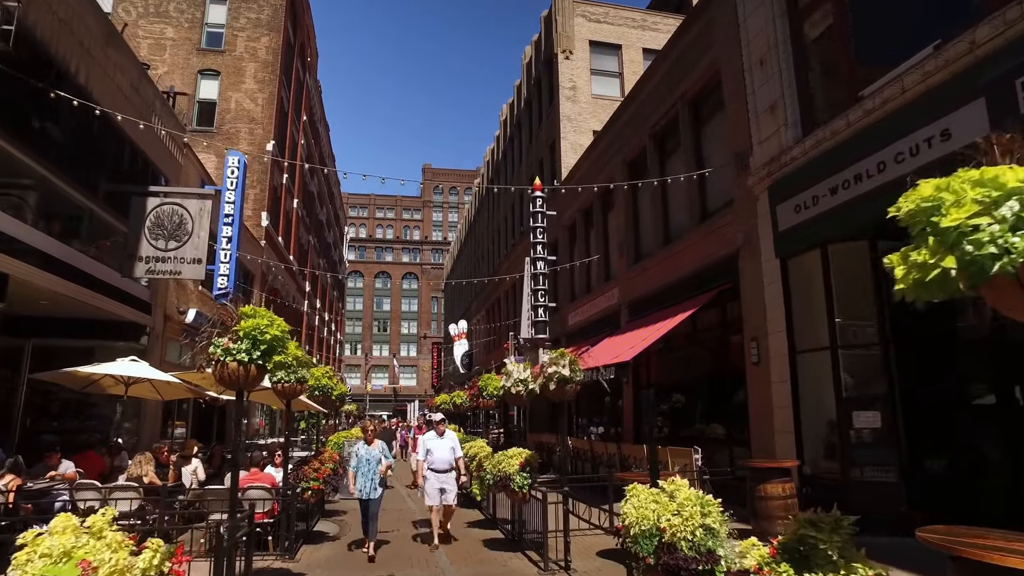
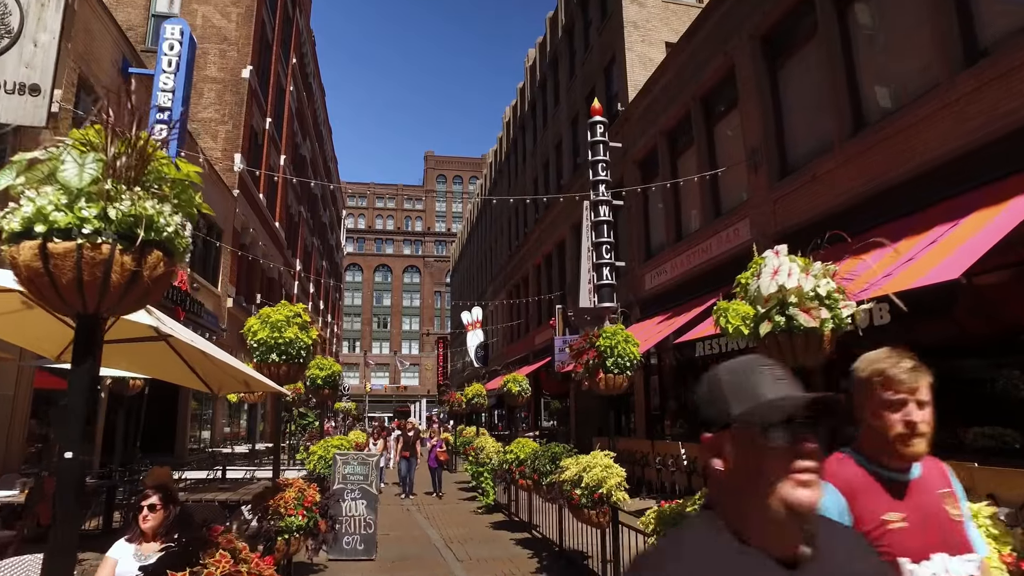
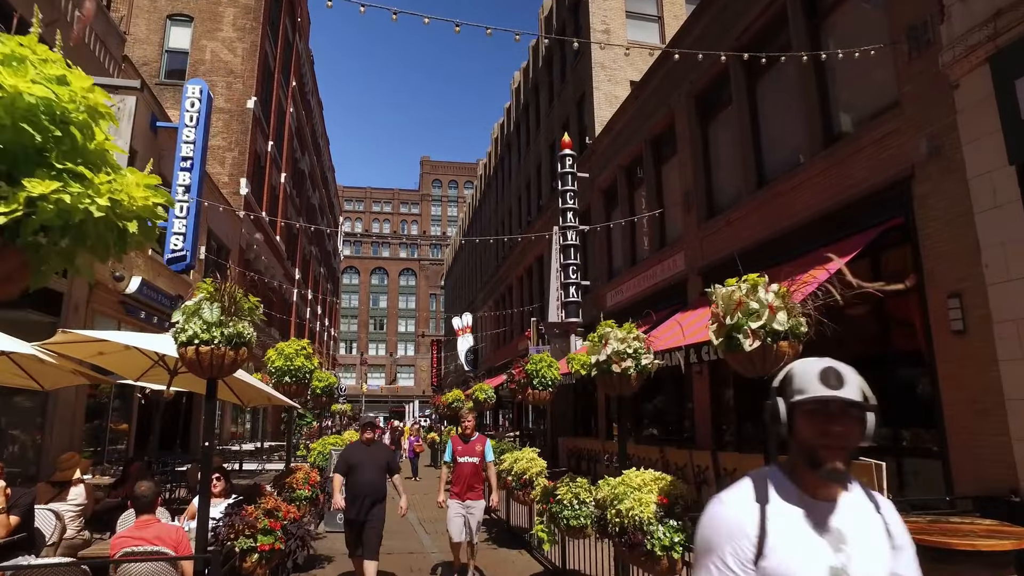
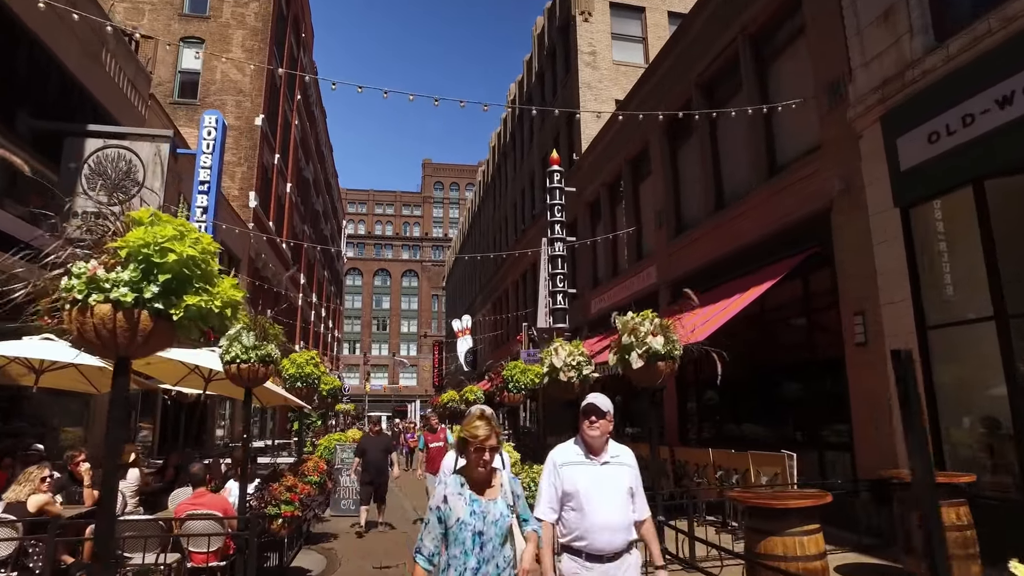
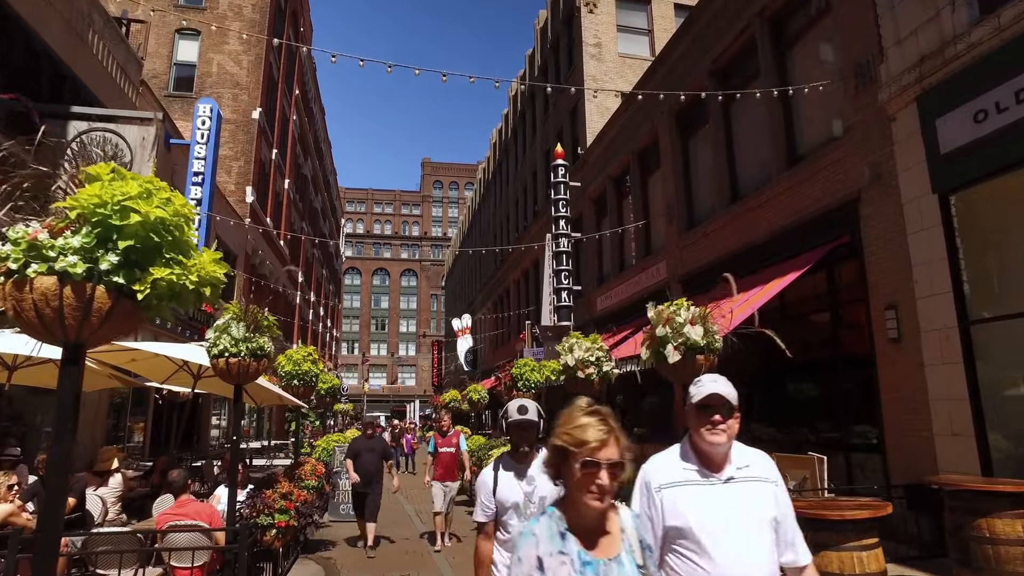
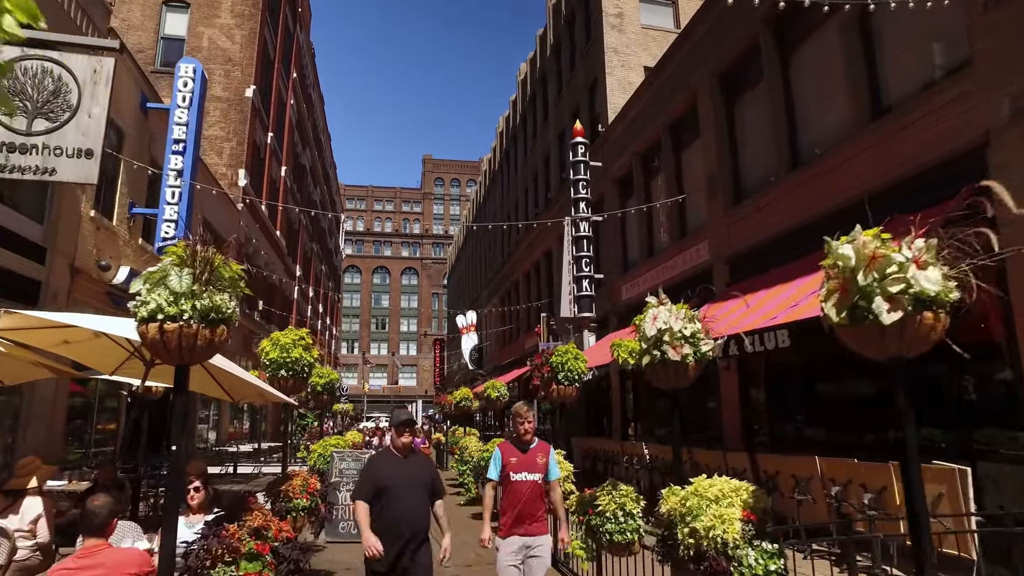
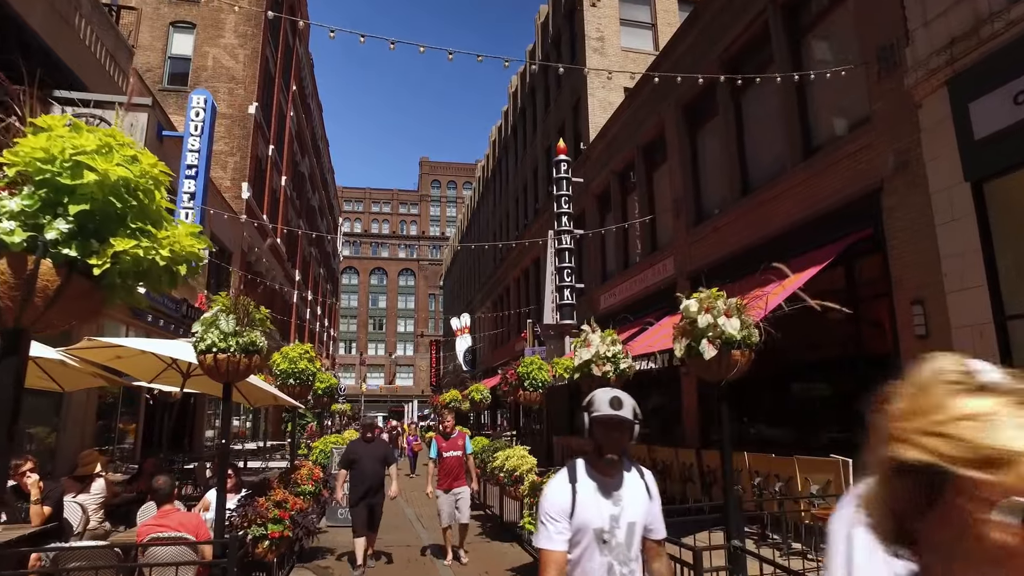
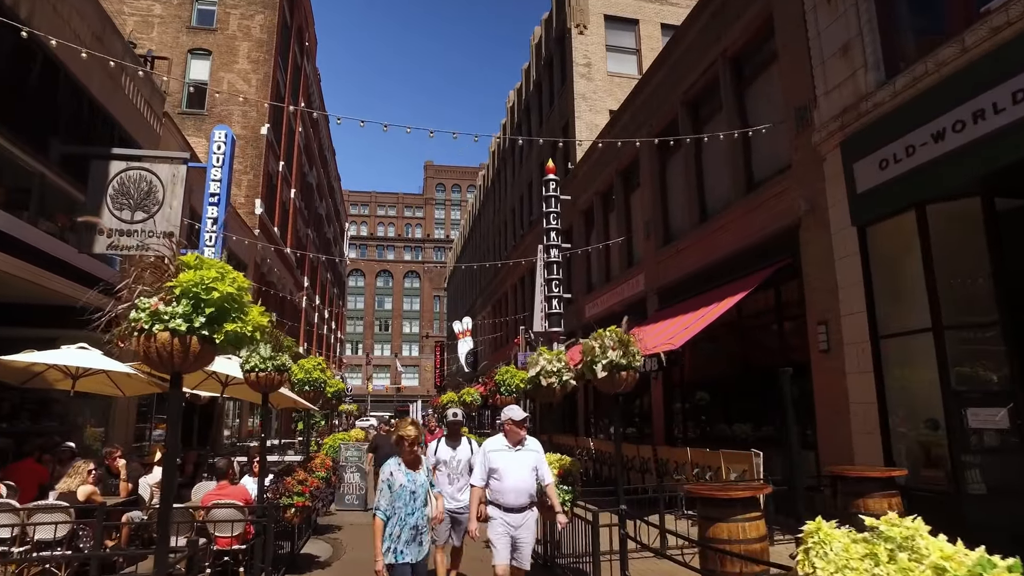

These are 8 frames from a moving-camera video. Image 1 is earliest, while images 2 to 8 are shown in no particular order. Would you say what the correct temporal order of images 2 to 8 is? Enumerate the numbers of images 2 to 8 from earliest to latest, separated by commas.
8, 4, 5, 7, 3, 6, 2
